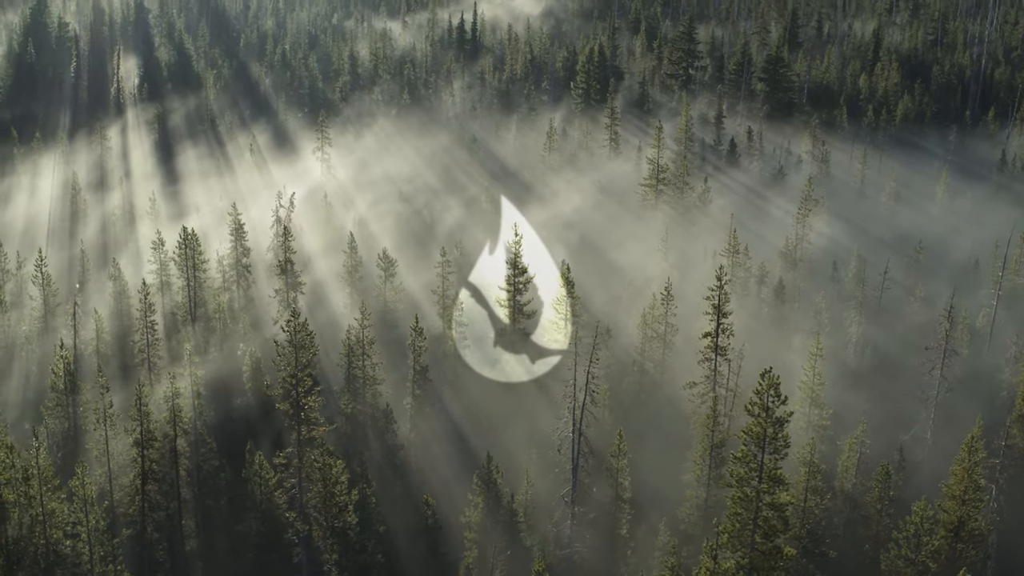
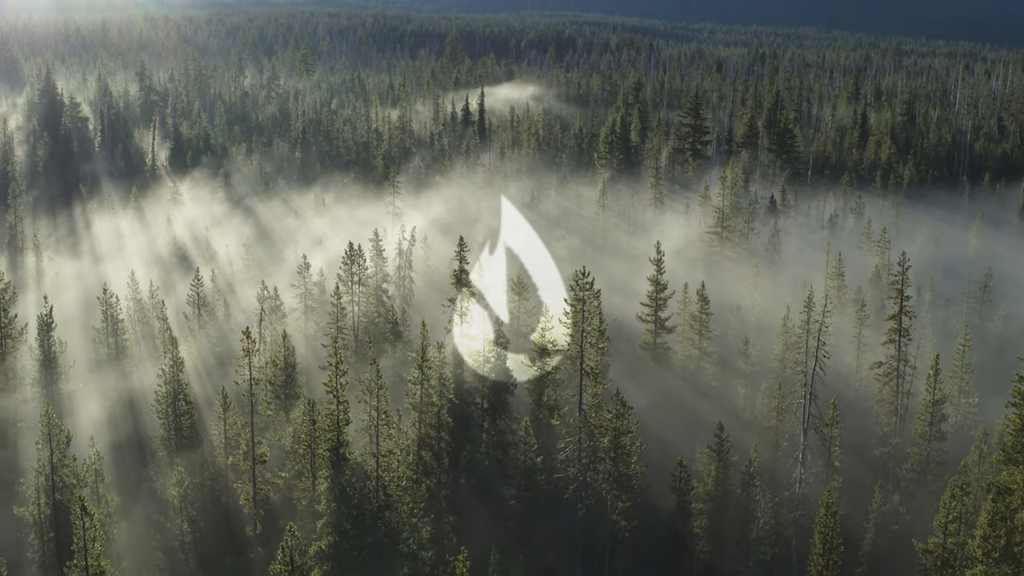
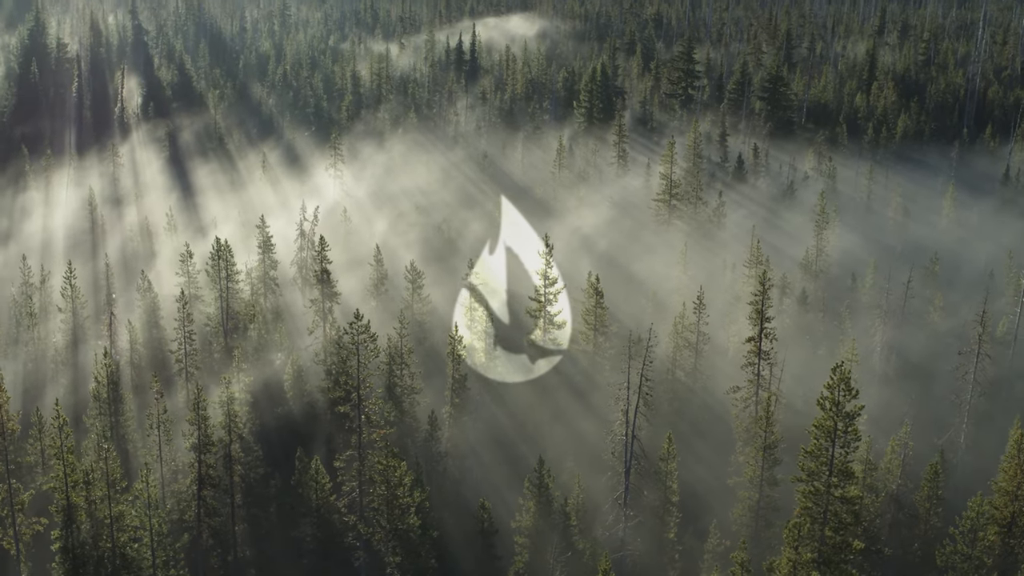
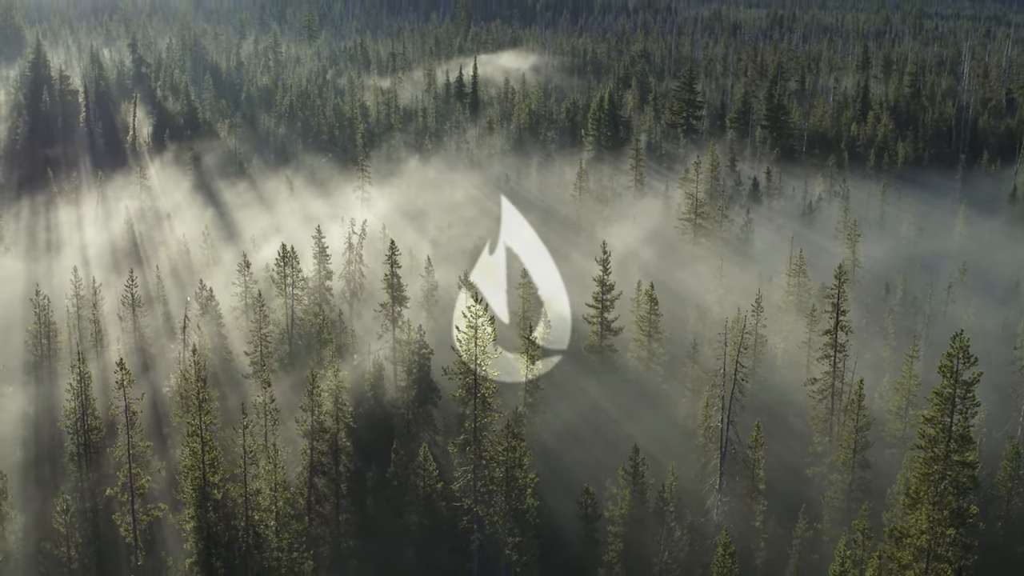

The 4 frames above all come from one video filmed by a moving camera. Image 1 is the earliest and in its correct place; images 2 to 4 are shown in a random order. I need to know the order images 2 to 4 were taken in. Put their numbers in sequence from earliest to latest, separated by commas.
3, 4, 2
